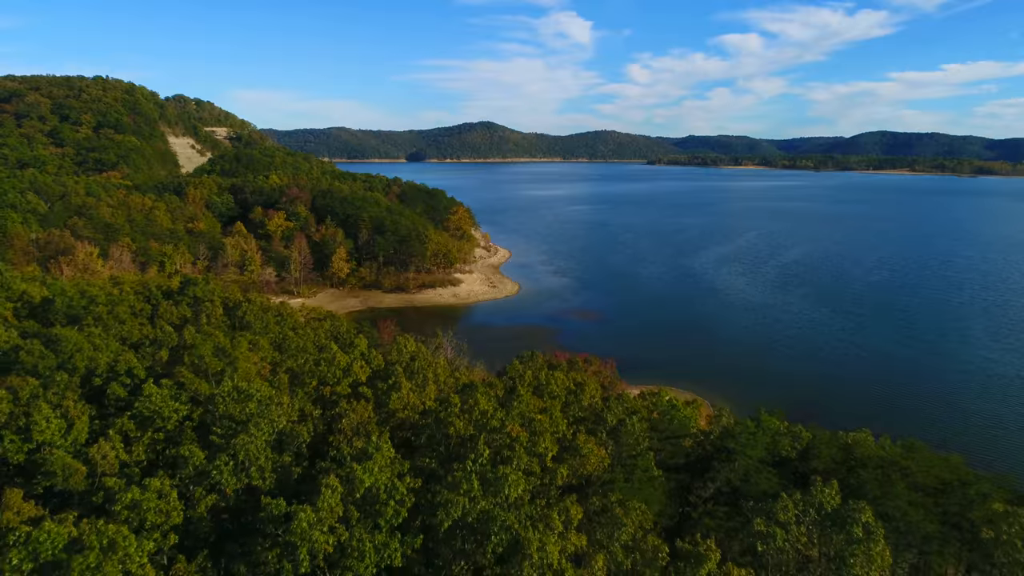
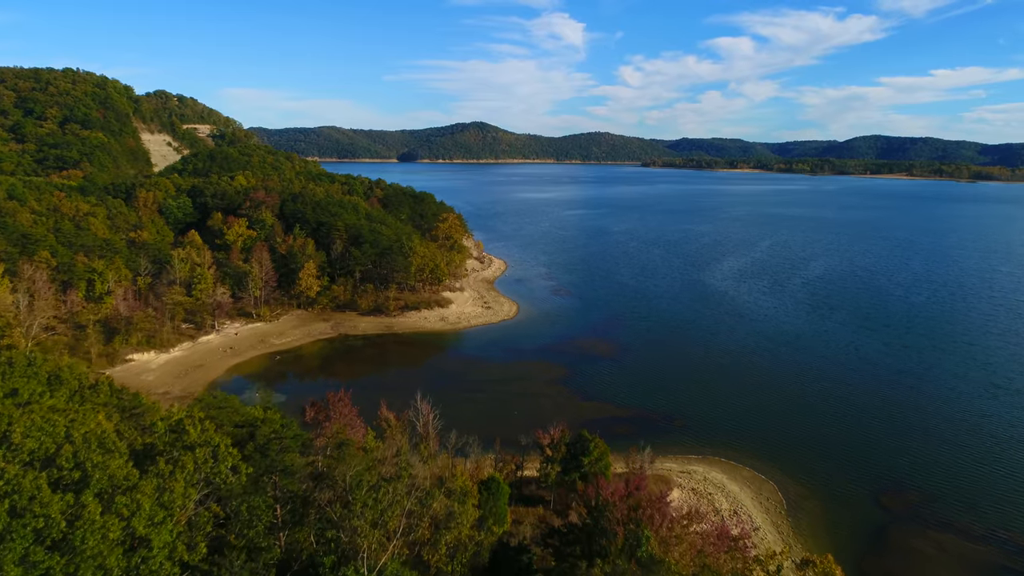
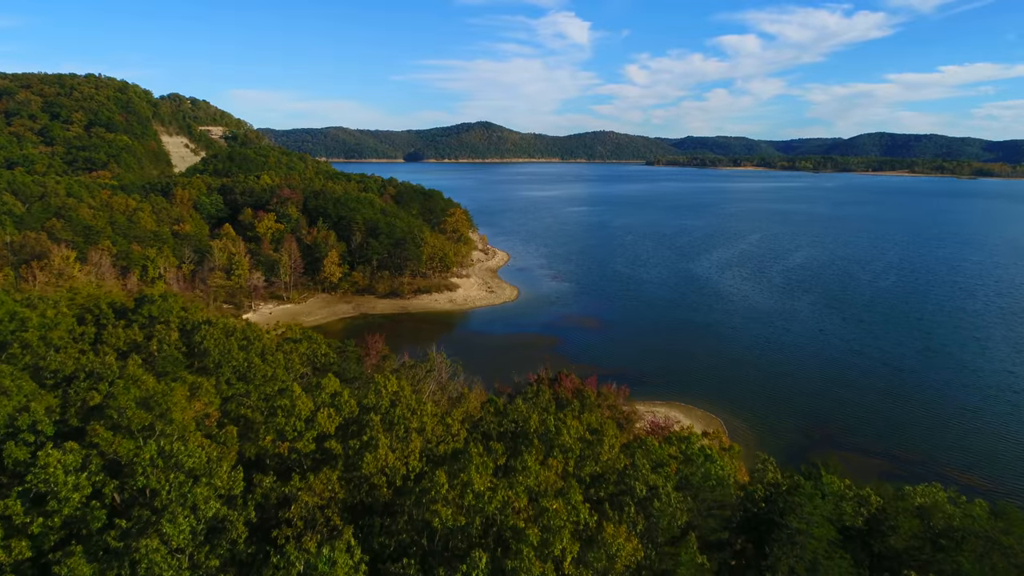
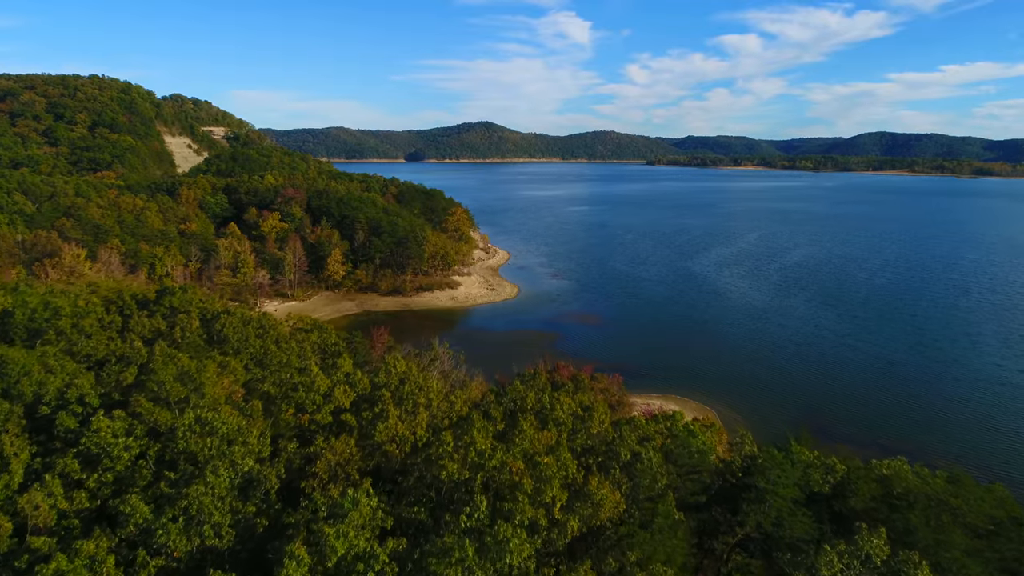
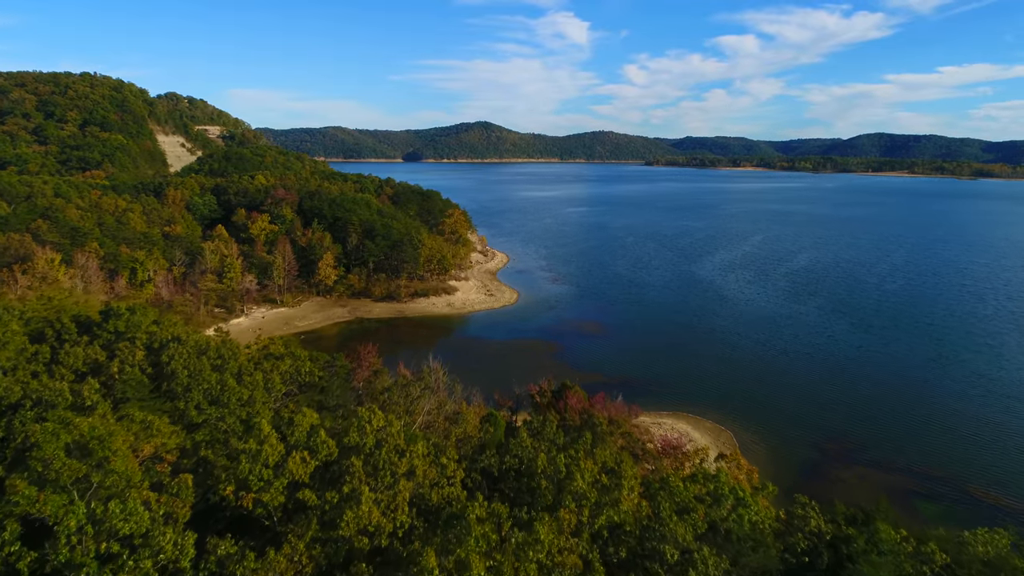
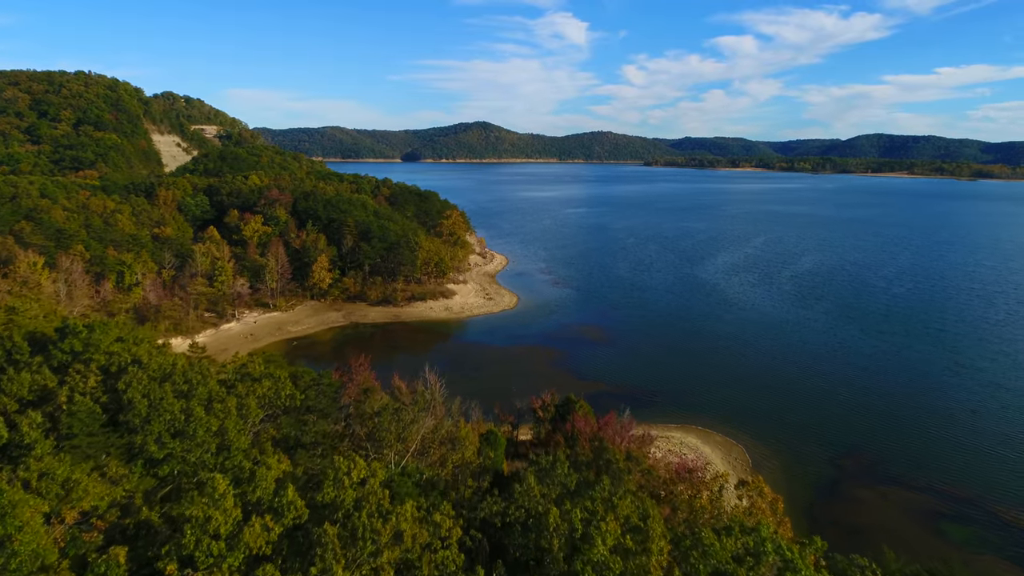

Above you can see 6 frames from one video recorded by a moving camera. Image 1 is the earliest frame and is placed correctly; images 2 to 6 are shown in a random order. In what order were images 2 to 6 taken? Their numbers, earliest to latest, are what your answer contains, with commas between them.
4, 3, 5, 6, 2
